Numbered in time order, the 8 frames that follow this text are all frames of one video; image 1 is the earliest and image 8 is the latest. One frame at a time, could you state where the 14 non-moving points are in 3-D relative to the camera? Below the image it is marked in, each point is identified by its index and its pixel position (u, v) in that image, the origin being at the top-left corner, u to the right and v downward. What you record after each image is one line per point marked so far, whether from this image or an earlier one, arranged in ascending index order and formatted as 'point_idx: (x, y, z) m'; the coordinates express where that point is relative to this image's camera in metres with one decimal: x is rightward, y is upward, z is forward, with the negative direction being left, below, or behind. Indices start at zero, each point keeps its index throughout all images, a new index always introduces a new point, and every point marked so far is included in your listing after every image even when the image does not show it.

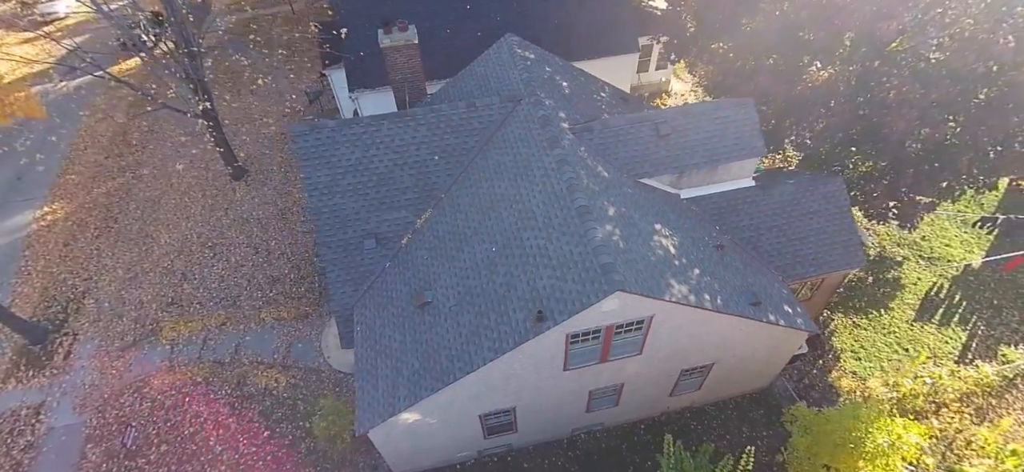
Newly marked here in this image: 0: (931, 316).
0: (+13.2, -2.5, +16.7) m
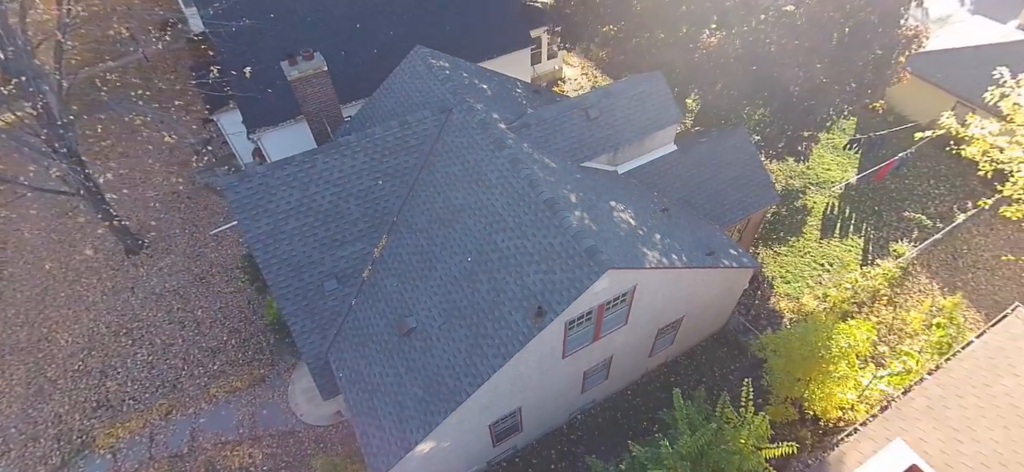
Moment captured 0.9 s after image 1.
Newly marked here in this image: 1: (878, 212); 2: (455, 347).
0: (+11.7, +0.2, +19.3) m
1: (+13.7, +0.9, +19.8) m
2: (-1.2, -2.5, +11.8) m
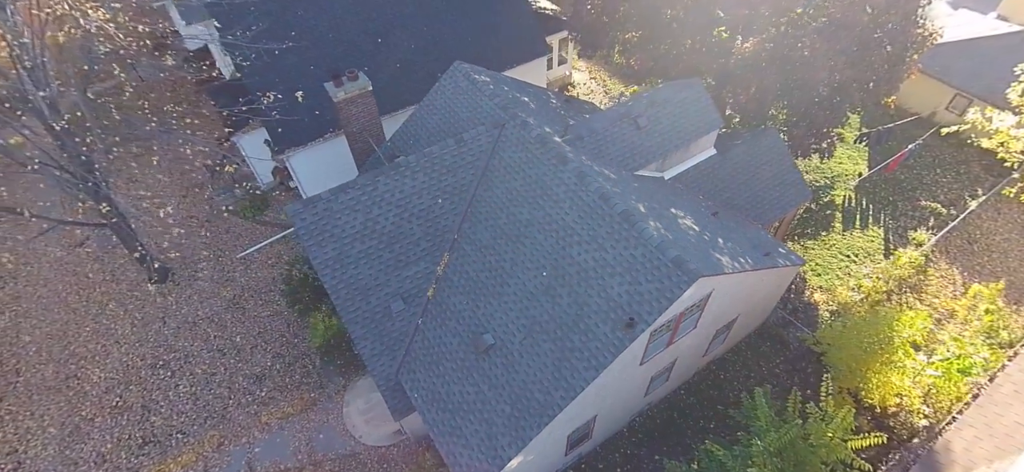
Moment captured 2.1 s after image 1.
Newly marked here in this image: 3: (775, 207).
0: (+13.0, +0.5, +20.1) m
1: (+15.0, +1.4, +20.7) m
2: (+0.7, -2.8, +11.9) m
3: (+8.4, +1.0, +16.8) m
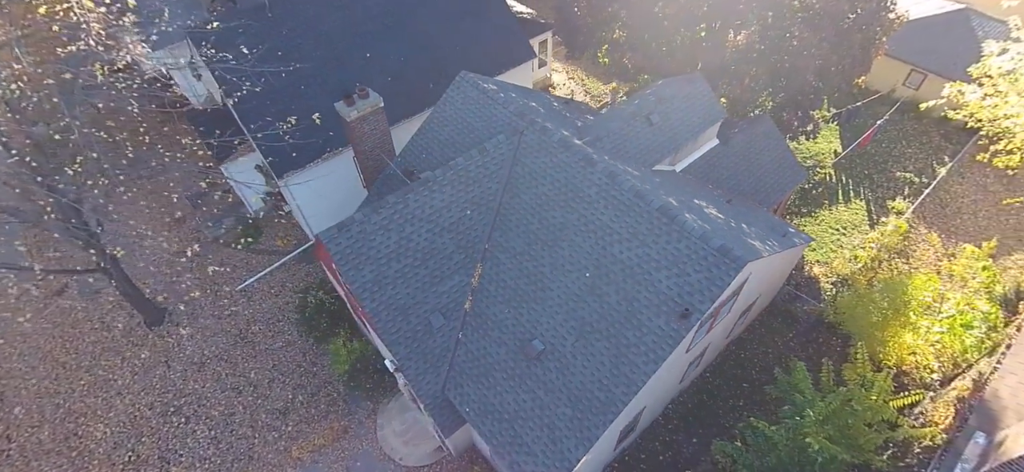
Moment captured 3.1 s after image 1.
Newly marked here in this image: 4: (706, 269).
0: (+13.2, +1.5, +21.4) m
1: (+15.0, +2.6, +22.1) m
2: (+1.9, -2.9, +12.1) m
3: (+8.8, +1.6, +17.6) m
4: (+4.2, -0.7, +11.5) m
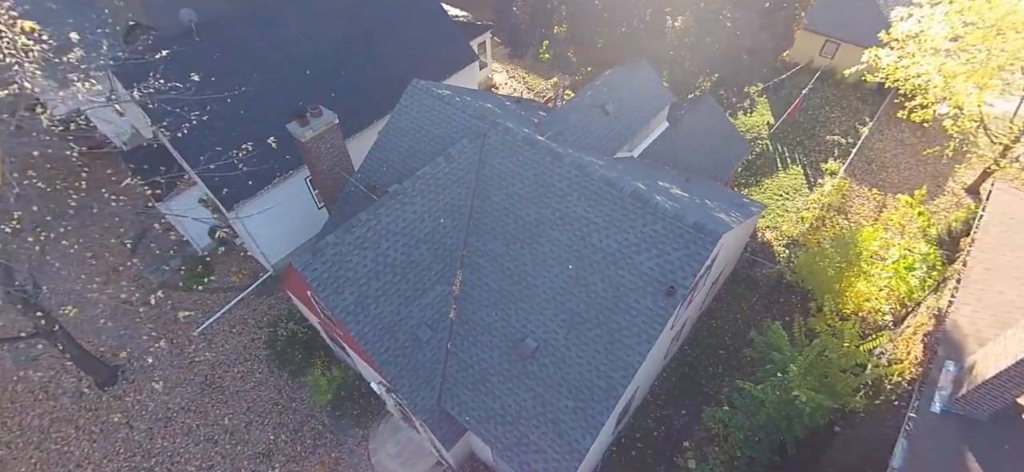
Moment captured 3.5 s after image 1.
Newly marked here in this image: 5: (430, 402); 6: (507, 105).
0: (+11.4, +3.0, +22.7) m
1: (+13.0, +4.3, +23.7) m
2: (+1.8, -2.7, +12.3) m
3: (+7.5, +2.6, +18.5) m
4: (+3.9, -0.2, +11.9) m
5: (-2.0, -4.1, +13.1) m
6: (-0.1, +4.3, +17.2) m
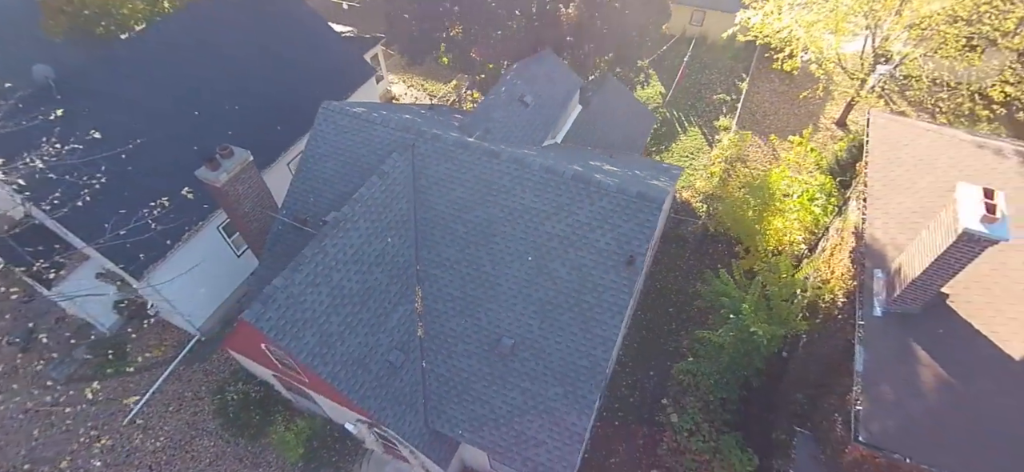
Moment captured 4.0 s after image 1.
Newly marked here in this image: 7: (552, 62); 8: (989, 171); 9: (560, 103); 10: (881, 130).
0: (+7.6, +4.9, +24.3) m
1: (+8.7, +6.4, +25.5) m
2: (+1.3, -2.3, +12.5) m
3: (+4.7, +3.8, +19.6) m
4: (+2.9, +0.5, +12.5) m
5: (-2.2, -4.5, +12.7) m
6: (-2.8, +3.9, +16.9) m
7: (+1.3, +6.0, +18.0) m
8: (+11.0, +1.5, +12.2) m
9: (+1.5, +4.3, +17.2) m
10: (+10.2, +3.0, +14.5) m
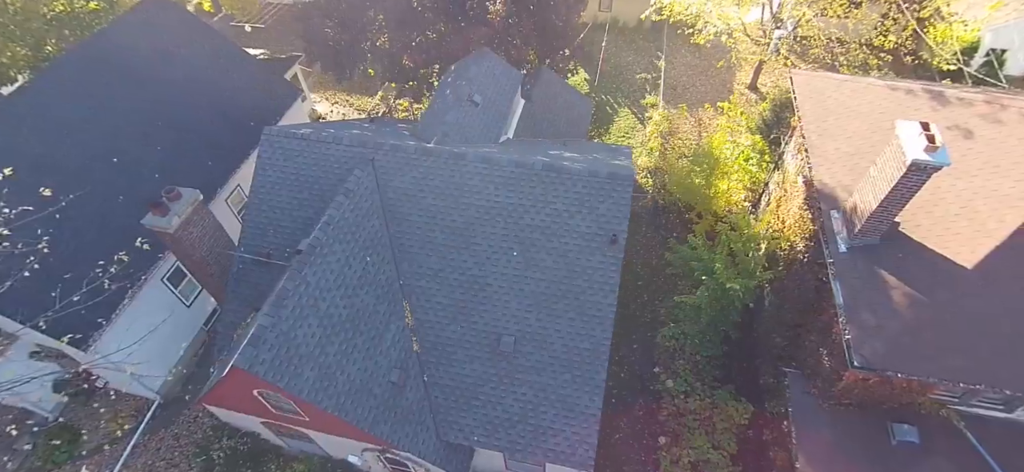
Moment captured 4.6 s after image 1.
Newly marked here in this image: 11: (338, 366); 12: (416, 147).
0: (+4.7, +5.9, +25.2) m
1: (+5.3, +7.5, +26.6) m
2: (+1.3, -2.0, +12.7) m
3: (+2.6, +4.4, +20.1) m
4: (+2.4, +1.0, +12.8) m
5: (-1.9, -4.8, +12.4) m
6: (-4.4, +3.4, +16.5) m
7: (-0.8, +6.1, +18.1) m
8: (+10.2, +3.3, +13.7) m
9: (-0.2, +4.5, +17.3) m
10: (+8.8, +4.6, +15.8) m
11: (-3.8, -2.8, +11.5) m
12: (-2.5, +2.3, +13.7) m
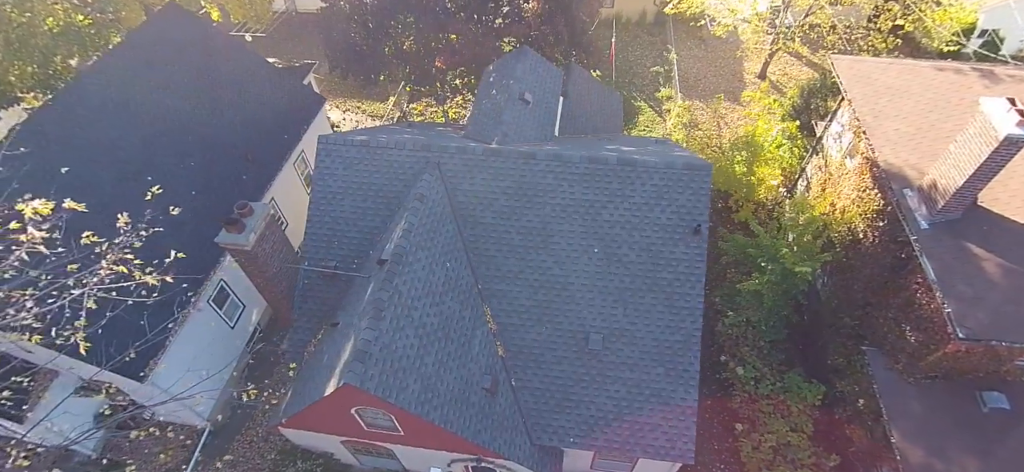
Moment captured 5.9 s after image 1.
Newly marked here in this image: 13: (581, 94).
0: (+5.6, +6.2, +25.3) m
1: (+6.1, +7.9, +26.7) m
2: (+3.4, -1.9, +12.6) m
3: (+3.9, +4.6, +20.1) m
4: (+4.3, +1.2, +12.8) m
5: (+0.4, -4.8, +12.1) m
6: (-2.8, +3.2, +16.1) m
7: (+0.5, +6.1, +17.9) m
8: (+11.9, +3.9, +14.1) m
9: (+1.2, +4.5, +17.1) m
10: (+10.3, +5.2, +16.2) m
11: (-1.6, -3.0, +11.2) m
12: (-0.7, +2.2, +13.5) m
13: (+2.5, +5.2, +19.5) m
